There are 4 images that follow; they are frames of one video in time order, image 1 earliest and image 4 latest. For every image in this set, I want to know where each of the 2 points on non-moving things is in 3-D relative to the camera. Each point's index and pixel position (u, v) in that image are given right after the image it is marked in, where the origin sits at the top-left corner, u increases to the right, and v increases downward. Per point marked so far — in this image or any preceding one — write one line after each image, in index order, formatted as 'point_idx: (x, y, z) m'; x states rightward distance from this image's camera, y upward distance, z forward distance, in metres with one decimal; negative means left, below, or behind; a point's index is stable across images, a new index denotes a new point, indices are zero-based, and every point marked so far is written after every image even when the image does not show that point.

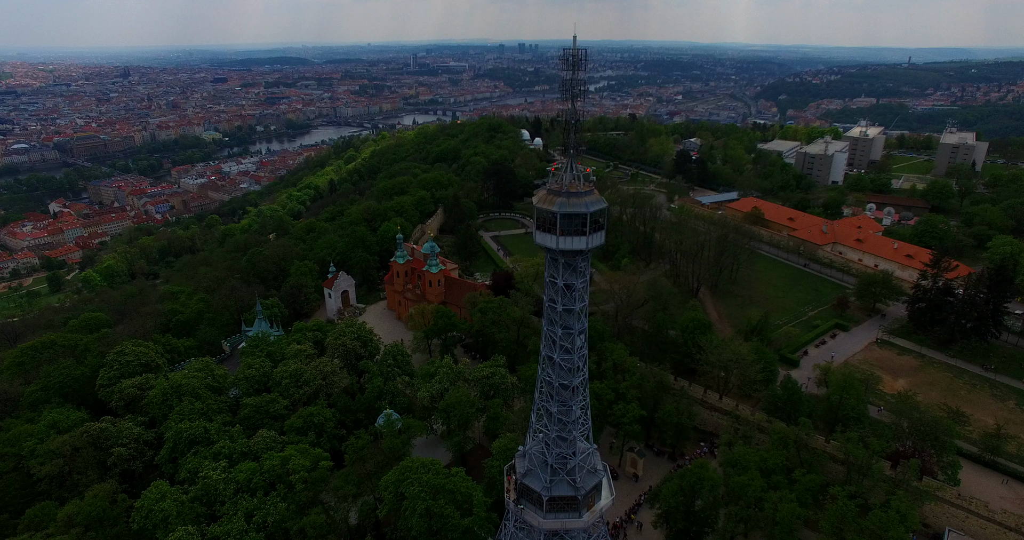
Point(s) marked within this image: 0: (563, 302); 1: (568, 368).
0: (+1.7, -1.3, +18.8) m
1: (+1.9, -3.4, +19.7) m
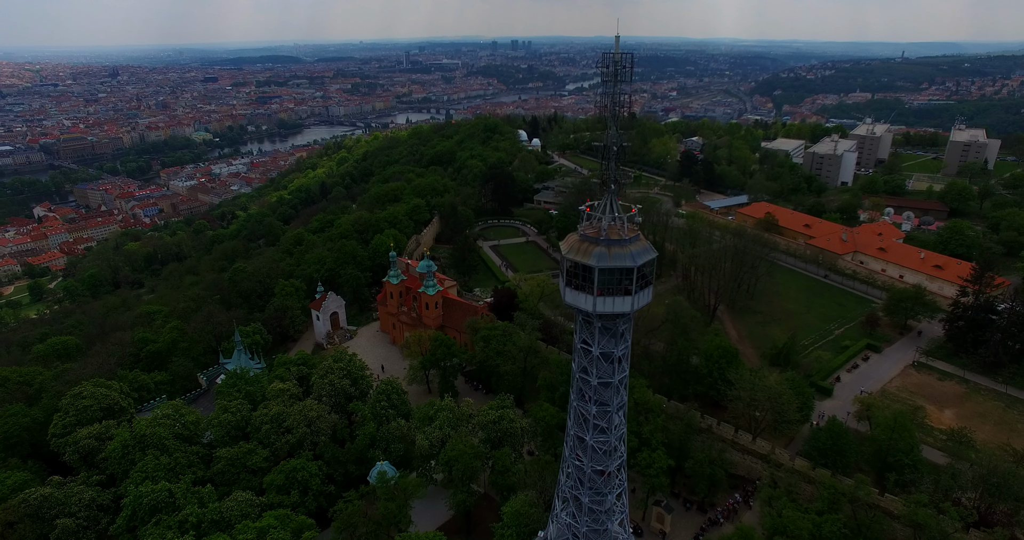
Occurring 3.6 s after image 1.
0: (+2.2, -2.6, +15.3) m
1: (+2.4, -4.8, +16.2) m
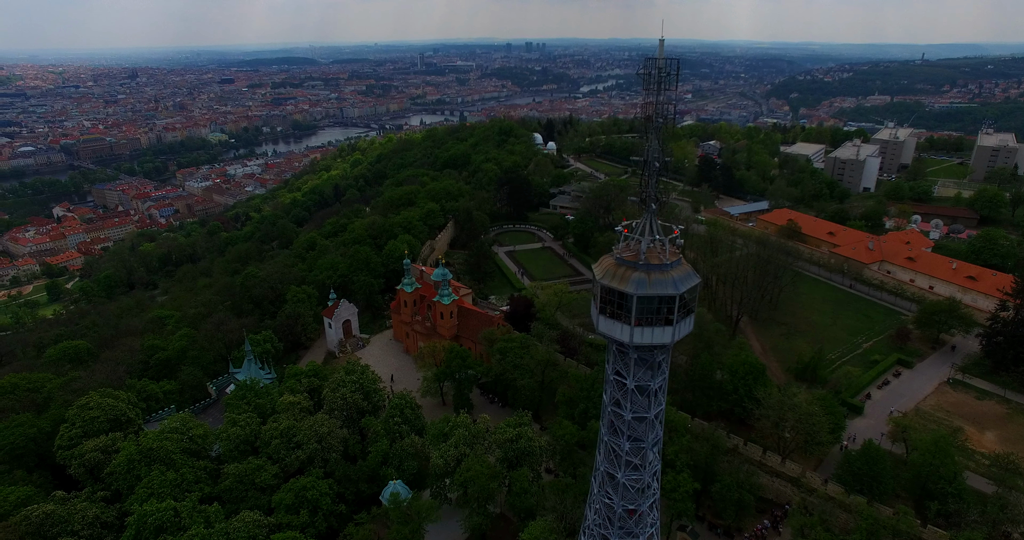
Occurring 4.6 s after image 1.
0: (+2.7, -3.1, +14.2) m
1: (+3.0, -5.3, +15.1) m
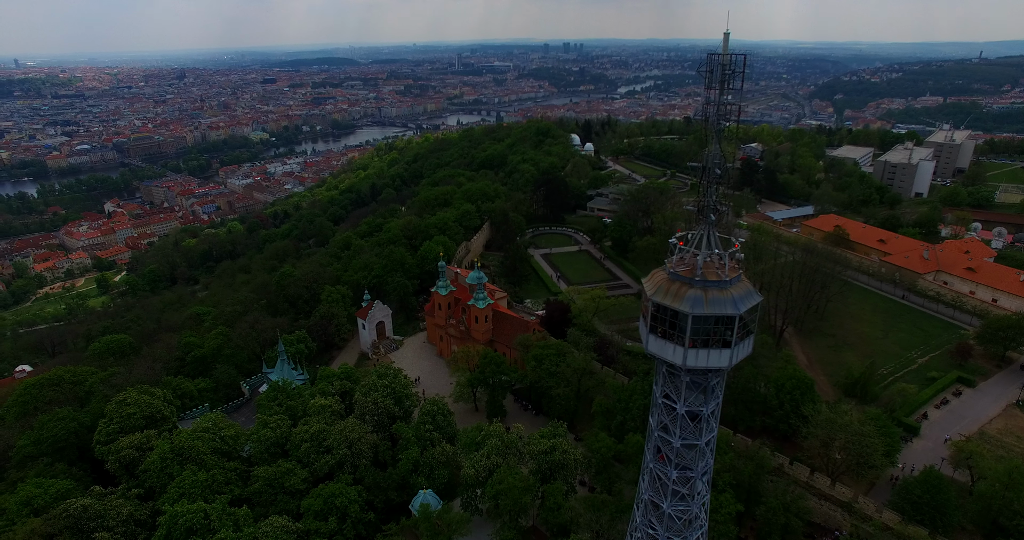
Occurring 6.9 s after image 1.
0: (+3.5, -3.4, +13.2) m
1: (+3.8, -5.5, +14.1) m
